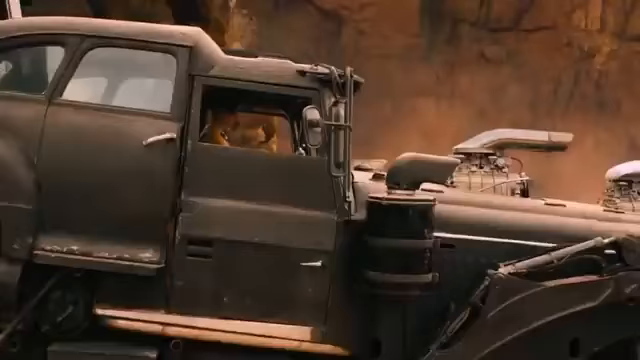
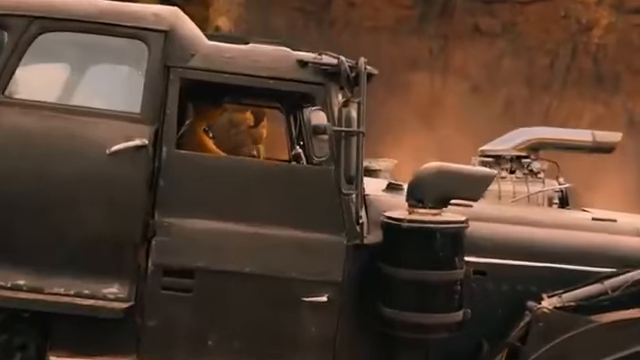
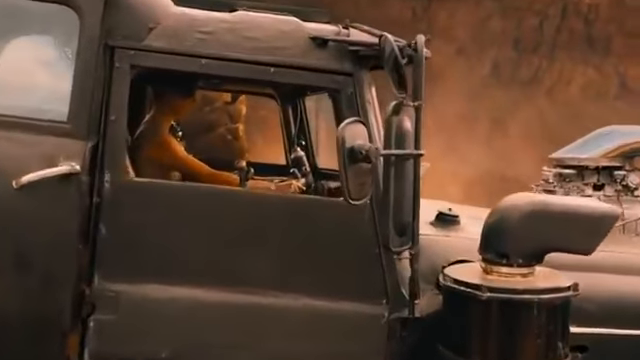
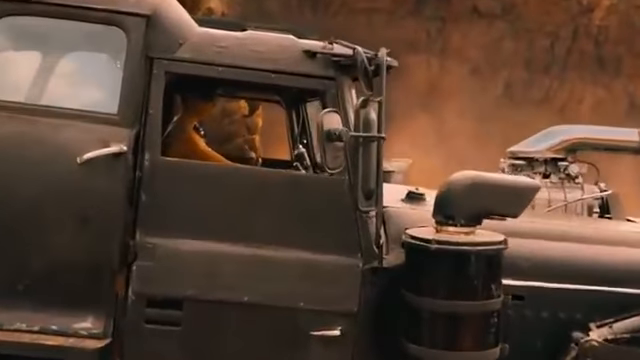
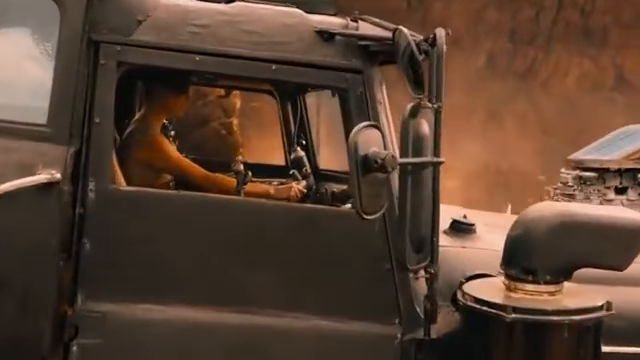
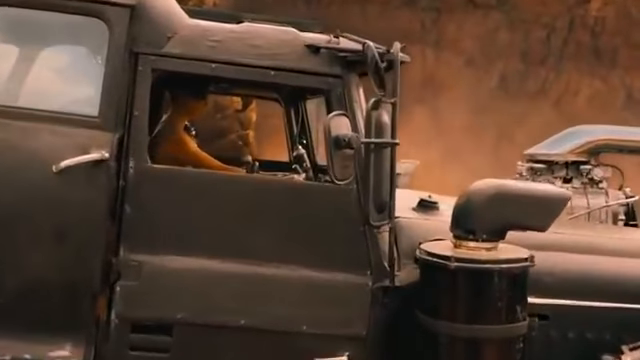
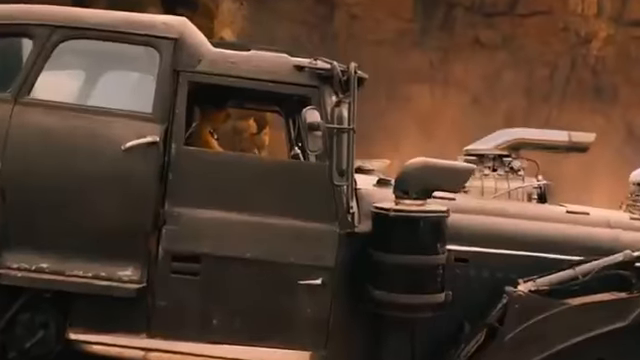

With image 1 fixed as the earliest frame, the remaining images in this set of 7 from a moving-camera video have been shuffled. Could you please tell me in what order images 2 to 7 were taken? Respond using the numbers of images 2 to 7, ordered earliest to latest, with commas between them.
7, 2, 4, 6, 3, 5
